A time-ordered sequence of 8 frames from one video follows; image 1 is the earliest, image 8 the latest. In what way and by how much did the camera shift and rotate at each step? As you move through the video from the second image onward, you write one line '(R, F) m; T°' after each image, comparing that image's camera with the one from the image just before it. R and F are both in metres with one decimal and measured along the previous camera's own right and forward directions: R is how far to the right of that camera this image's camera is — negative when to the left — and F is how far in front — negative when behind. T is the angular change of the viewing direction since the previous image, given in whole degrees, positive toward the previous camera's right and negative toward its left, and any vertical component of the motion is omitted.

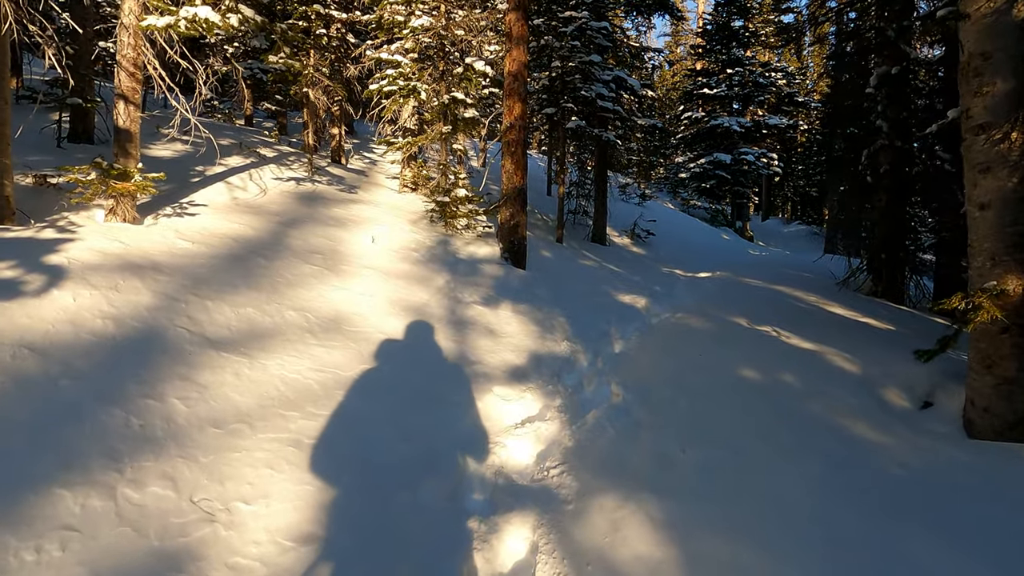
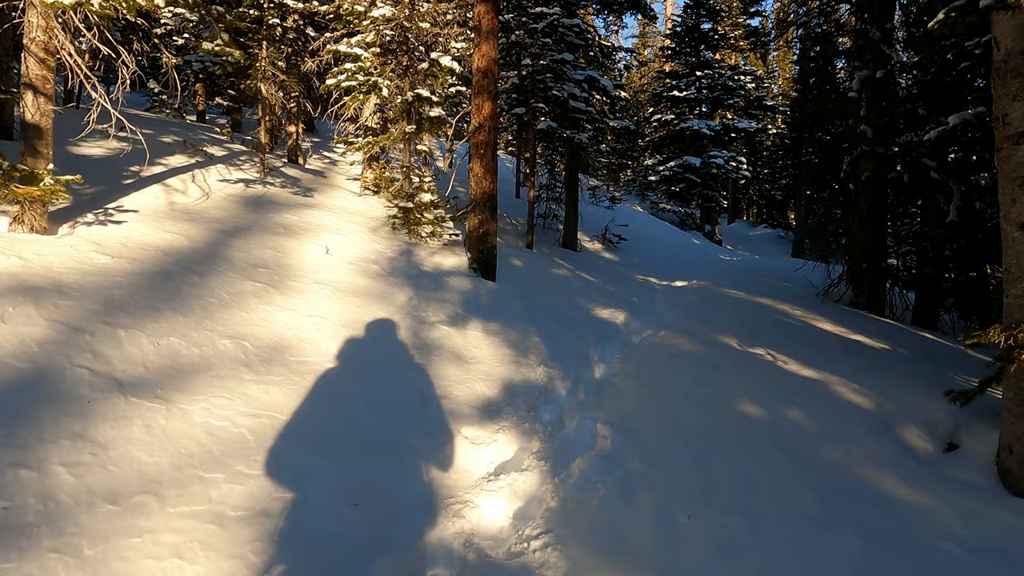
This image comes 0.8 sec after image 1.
(0.0, +0.7) m; +3°
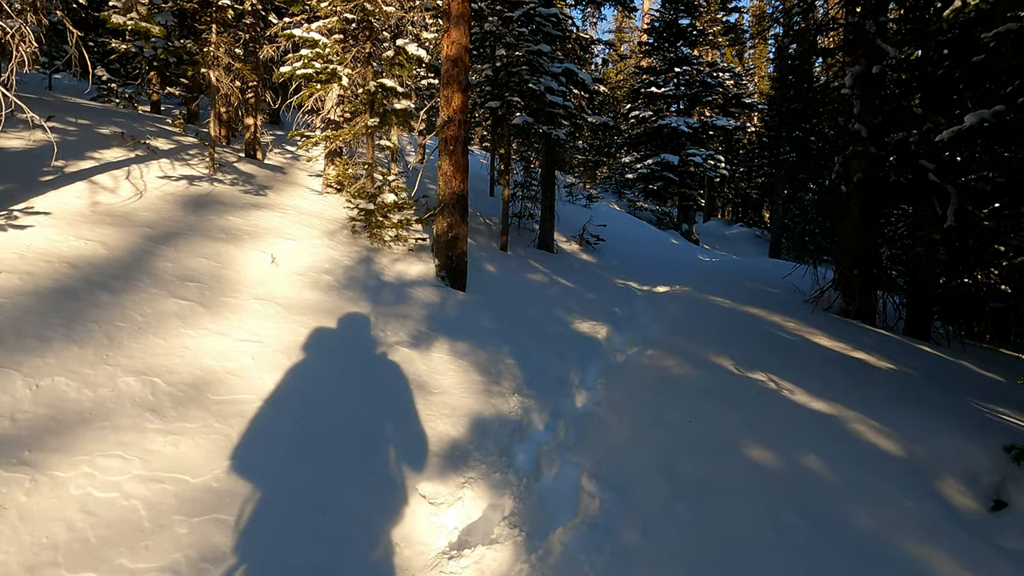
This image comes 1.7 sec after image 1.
(0.0, +0.8) m; +2°
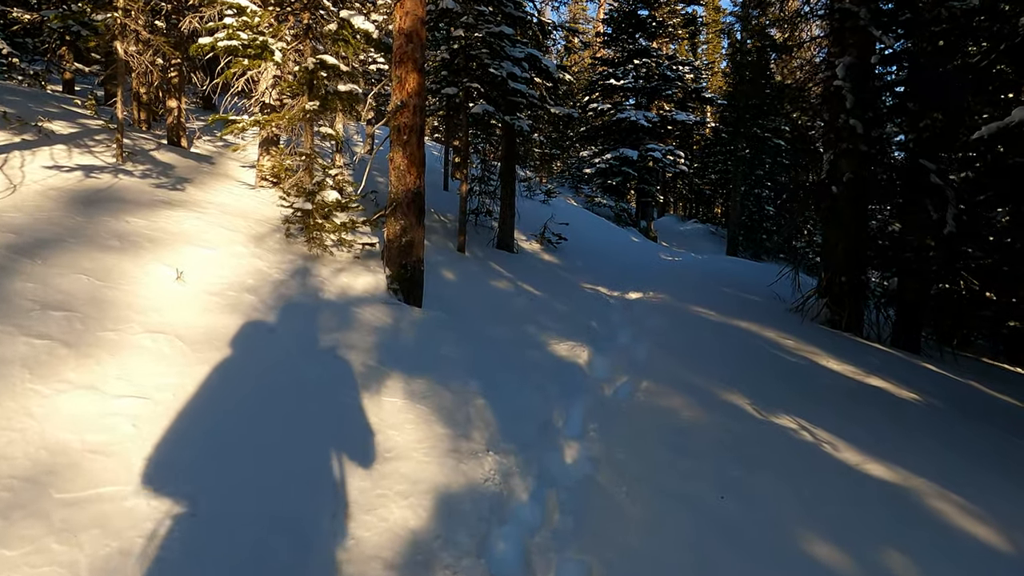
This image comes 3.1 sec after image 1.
(-0.2, +1.2) m; +4°
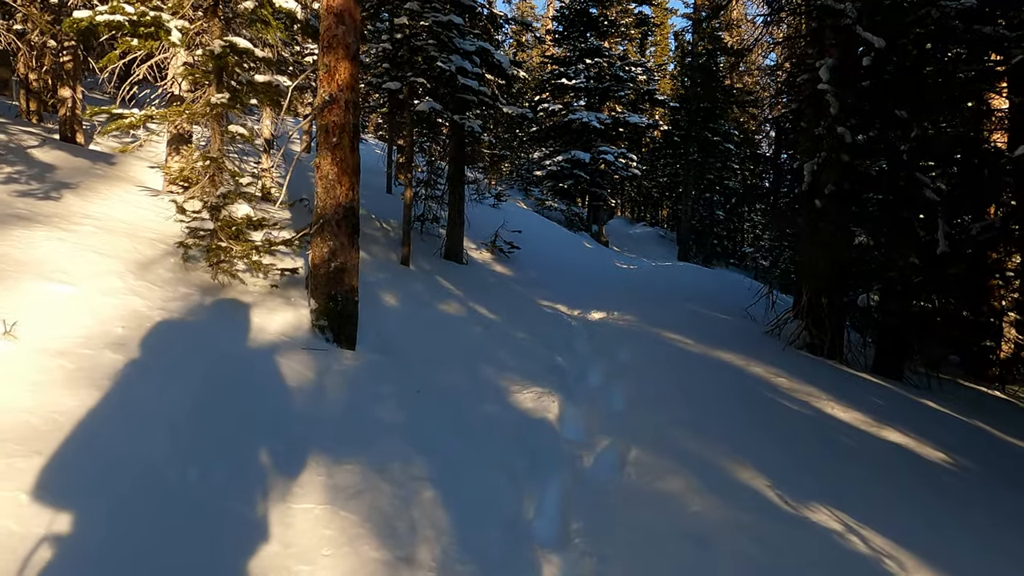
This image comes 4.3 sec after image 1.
(-0.1, +1.2) m; +5°
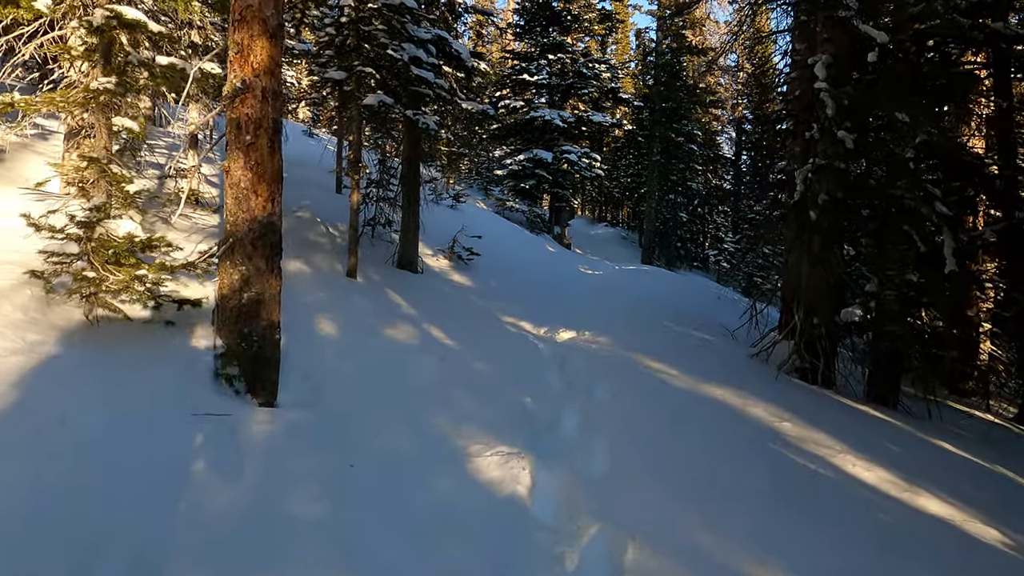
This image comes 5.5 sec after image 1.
(0.0, +1.1) m; +4°
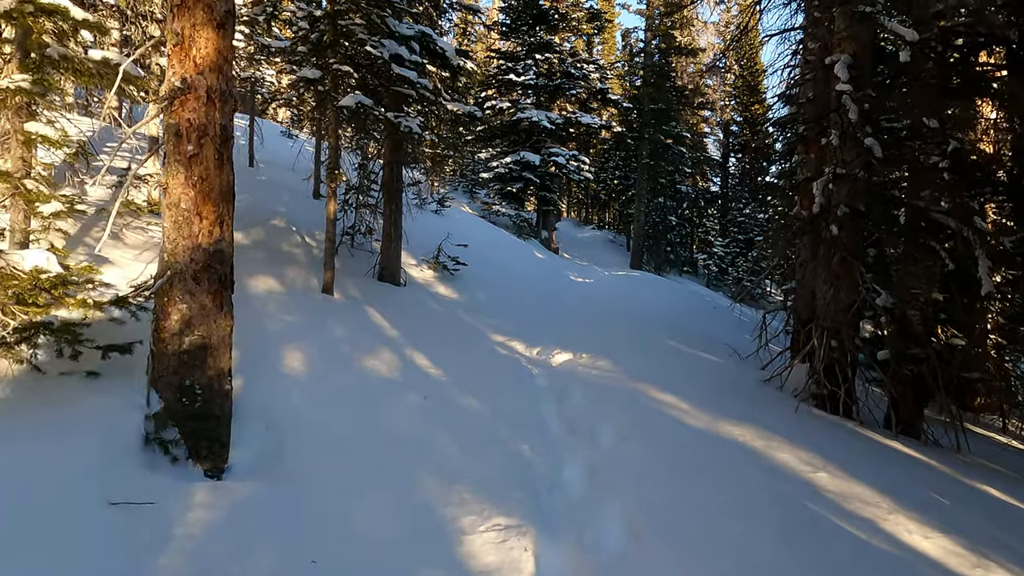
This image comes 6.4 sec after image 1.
(-0.1, +0.8) m; +1°
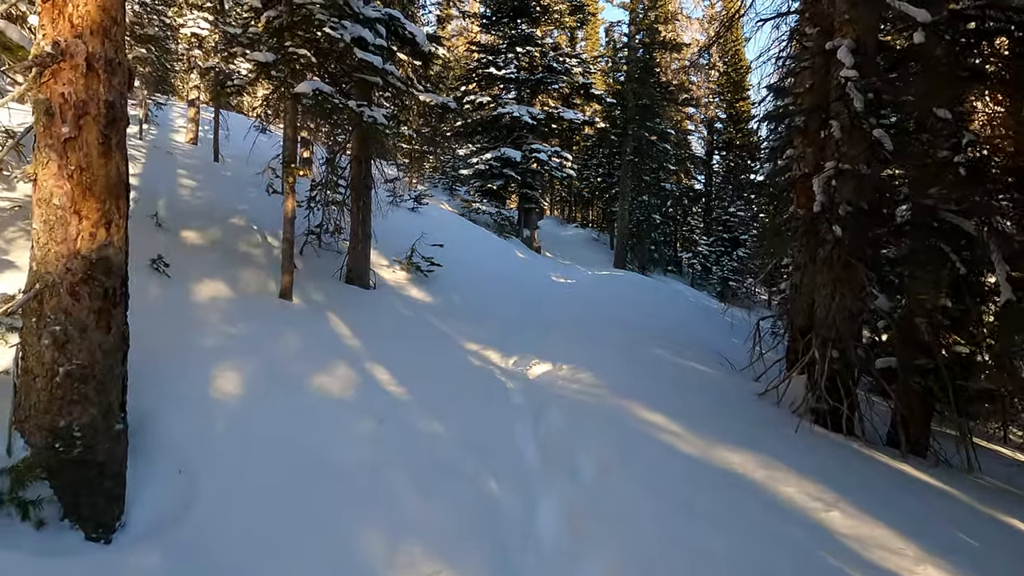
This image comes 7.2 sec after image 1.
(+0.1, +0.7) m; +1°
